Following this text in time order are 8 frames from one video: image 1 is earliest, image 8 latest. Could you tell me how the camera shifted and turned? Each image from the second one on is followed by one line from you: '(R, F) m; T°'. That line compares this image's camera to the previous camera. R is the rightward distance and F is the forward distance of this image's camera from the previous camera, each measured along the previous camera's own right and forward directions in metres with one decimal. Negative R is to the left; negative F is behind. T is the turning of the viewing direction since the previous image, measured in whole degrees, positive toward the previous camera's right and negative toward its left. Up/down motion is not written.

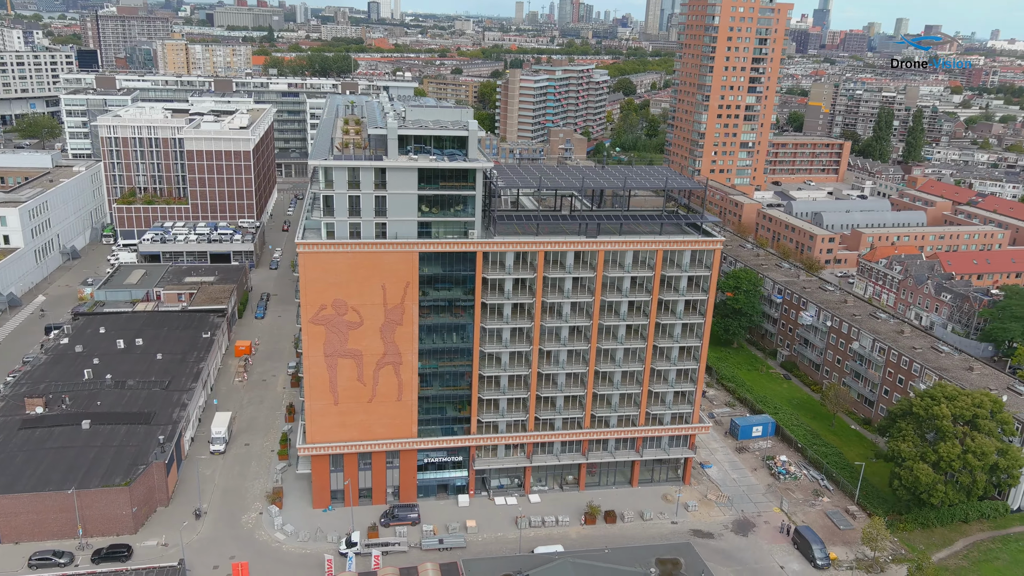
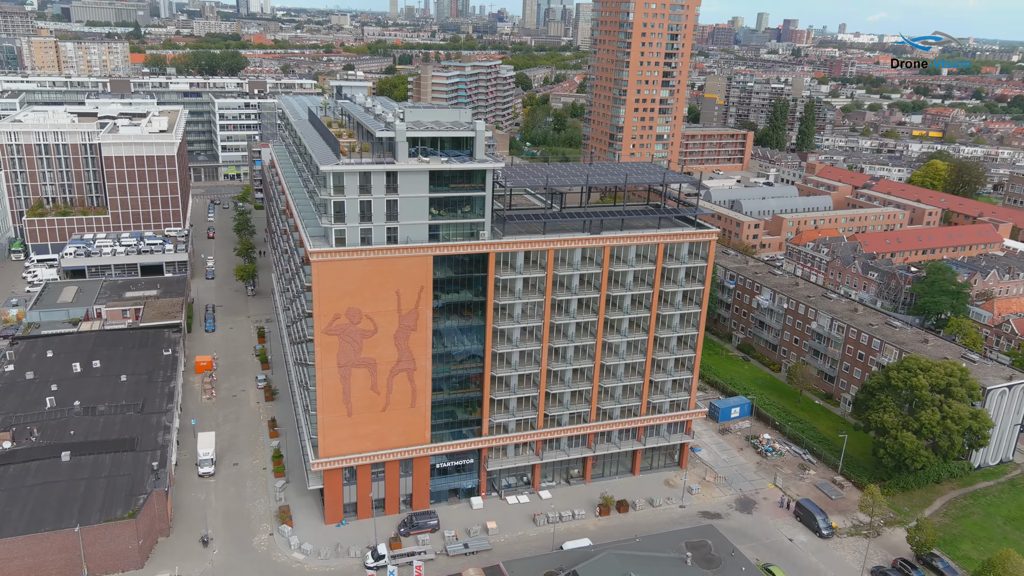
(-8.6, +0.5) m; +8°
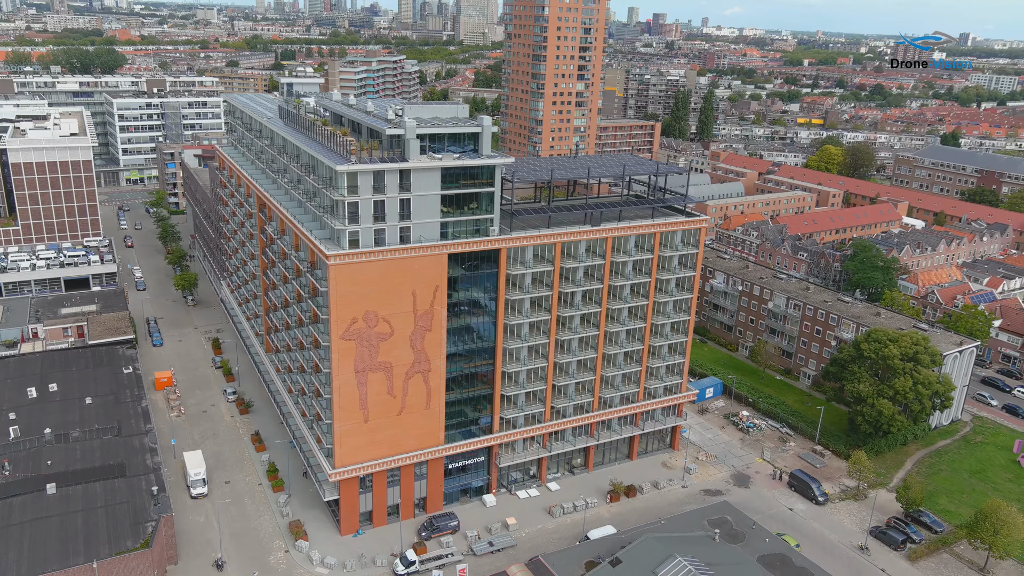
(-8.6, +0.7) m; +8°
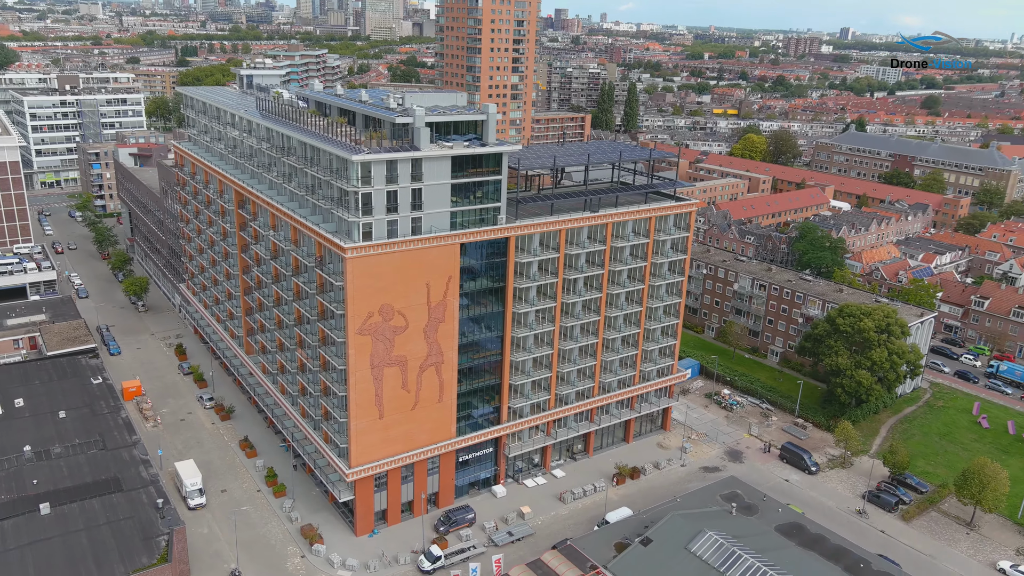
(-6.8, +0.6) m; +6°
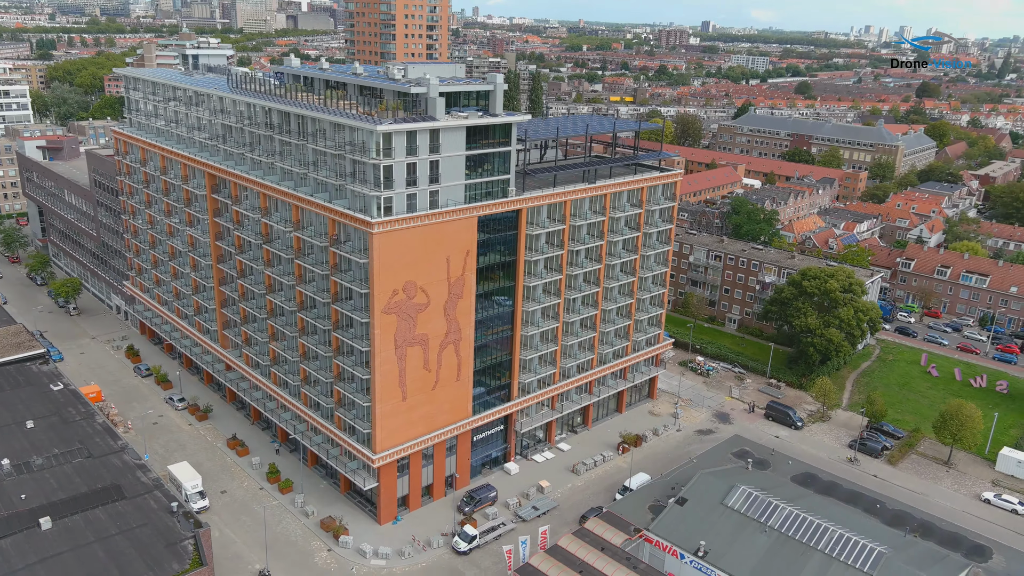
(-8.7, +1.3) m; +8°
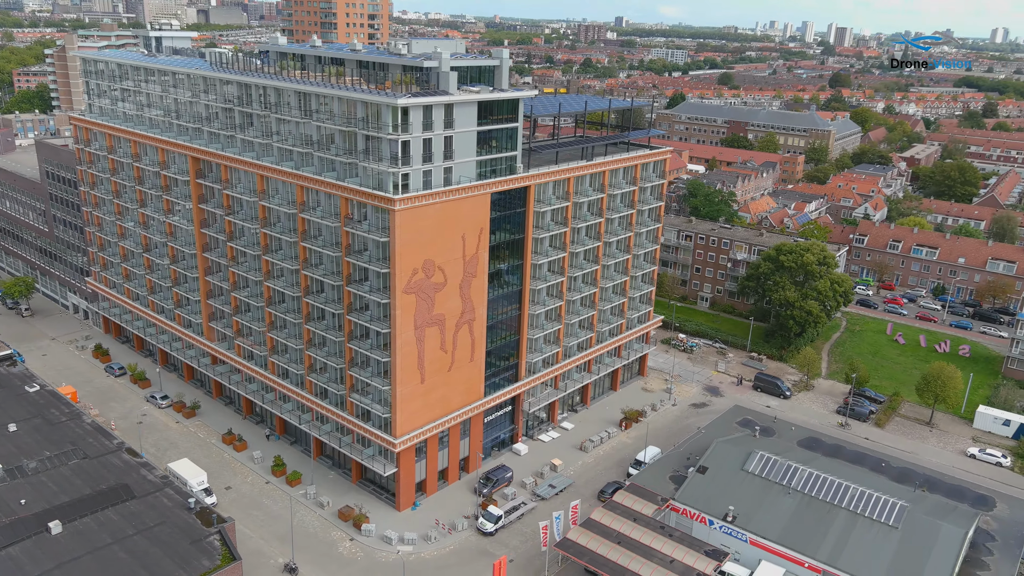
(-5.8, +0.8) m; +6°
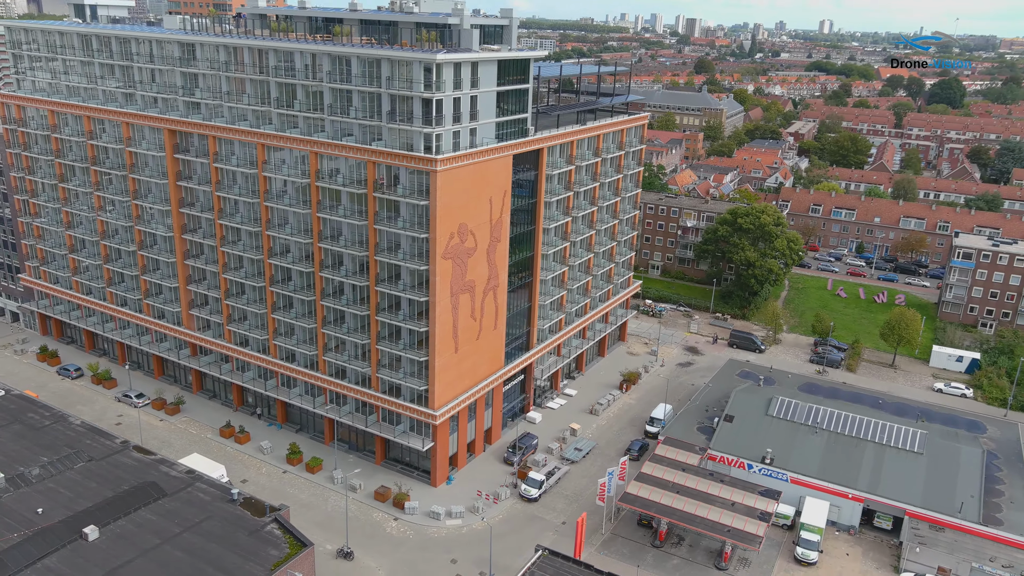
(-9.6, +1.6) m; +9°
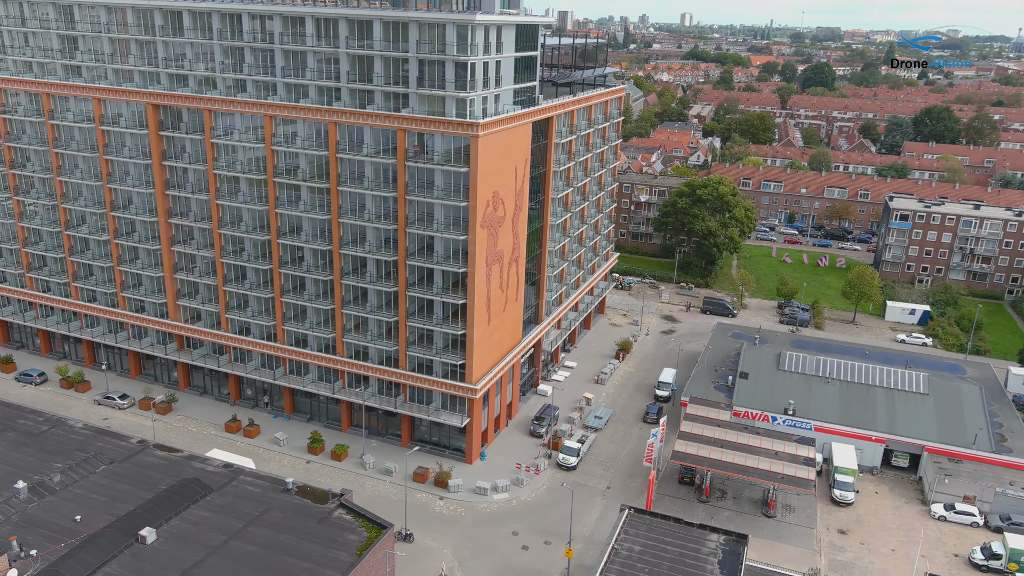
(-8.7, +1.3) m; +8°
